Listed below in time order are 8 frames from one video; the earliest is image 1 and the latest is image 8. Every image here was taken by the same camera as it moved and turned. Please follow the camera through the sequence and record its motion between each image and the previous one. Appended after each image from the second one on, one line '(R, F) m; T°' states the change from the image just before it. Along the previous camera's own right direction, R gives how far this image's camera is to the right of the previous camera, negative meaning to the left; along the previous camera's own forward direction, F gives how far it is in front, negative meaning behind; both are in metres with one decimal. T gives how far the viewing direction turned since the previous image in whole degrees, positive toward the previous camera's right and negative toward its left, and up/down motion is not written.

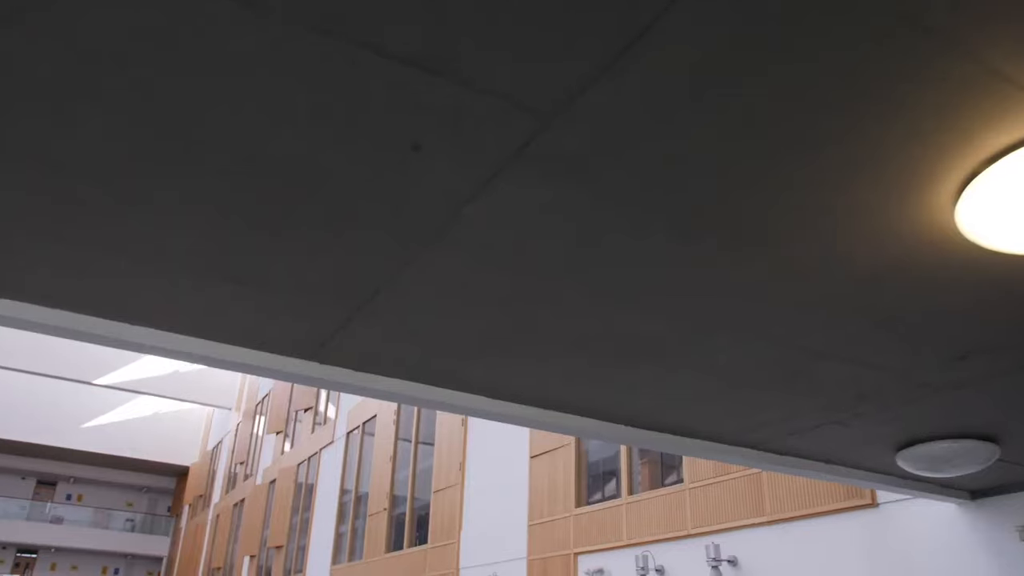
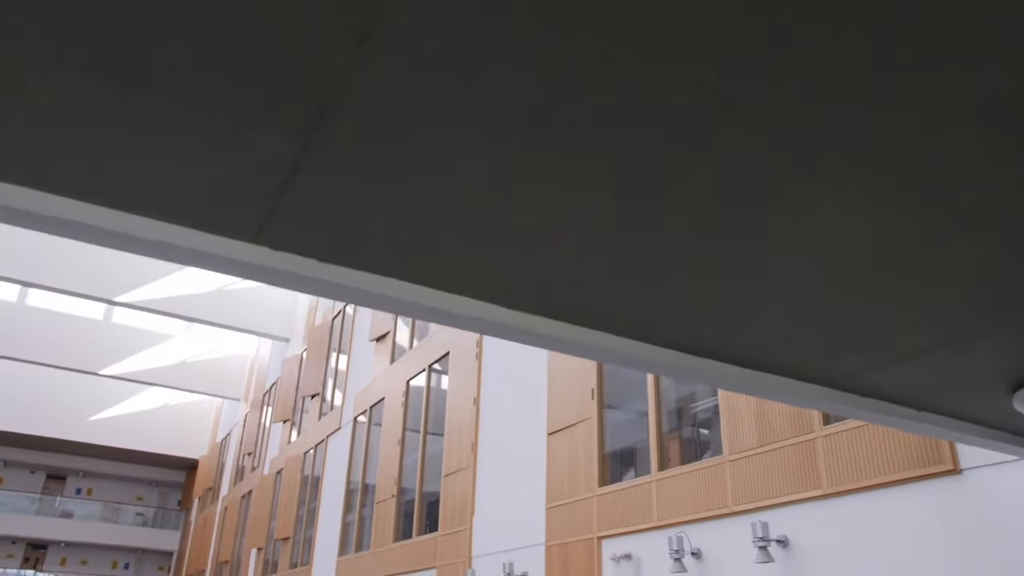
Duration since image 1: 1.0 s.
(0.0, +0.8) m; -1°
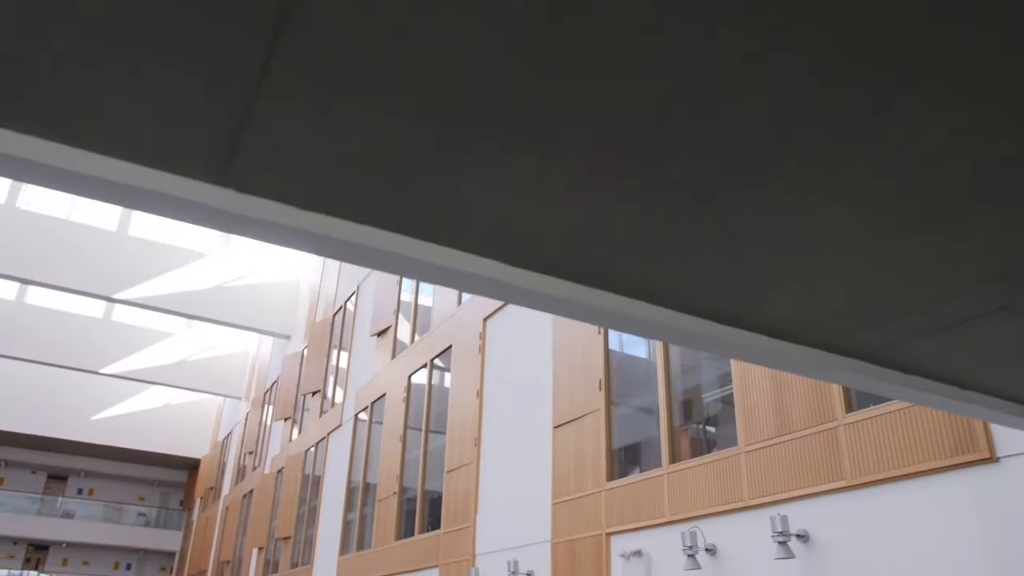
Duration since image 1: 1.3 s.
(0.0, +0.3) m; 0°
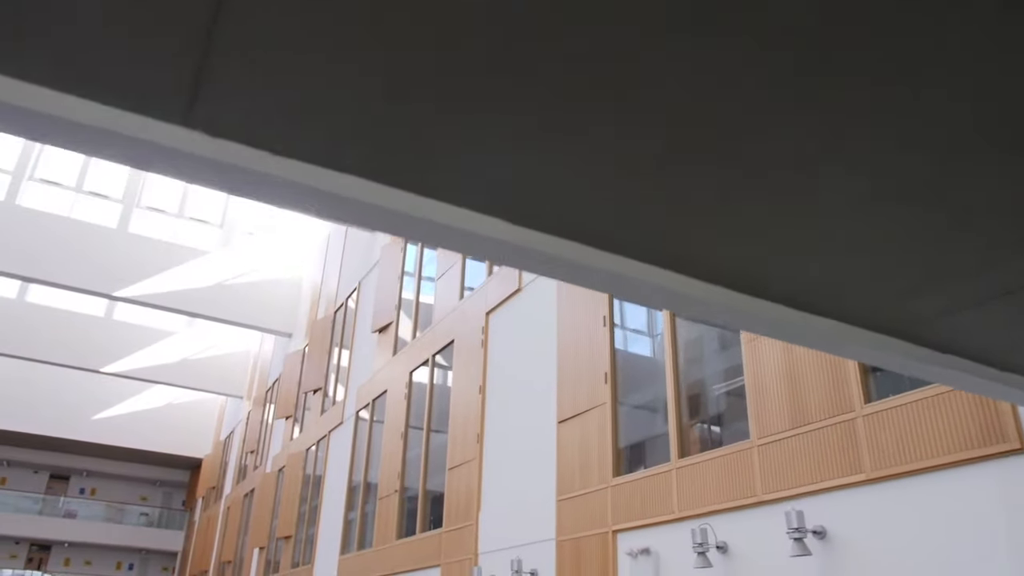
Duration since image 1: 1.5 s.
(0.0, +0.2) m; 0°
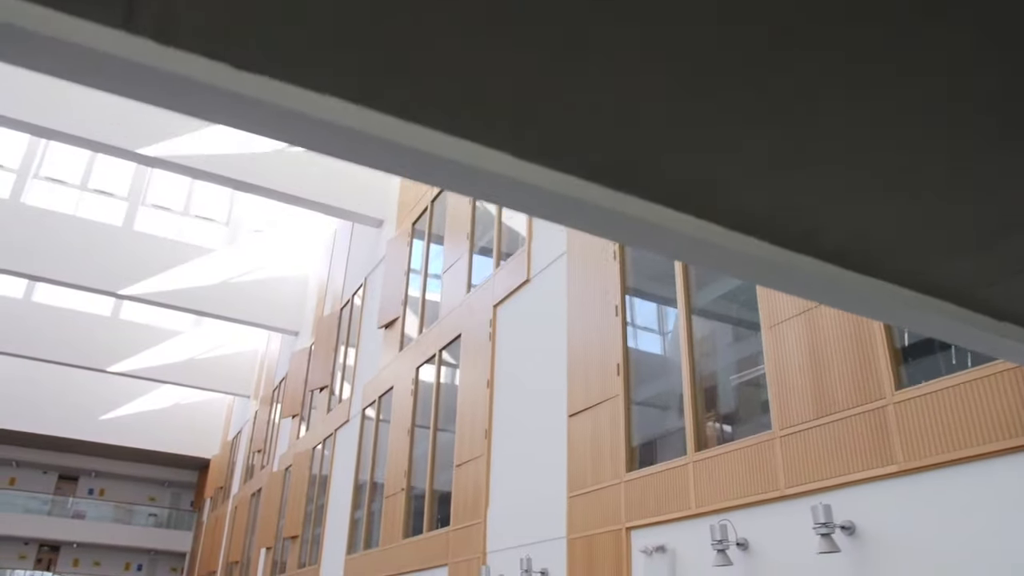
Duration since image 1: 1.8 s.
(0.0, +0.3) m; -1°
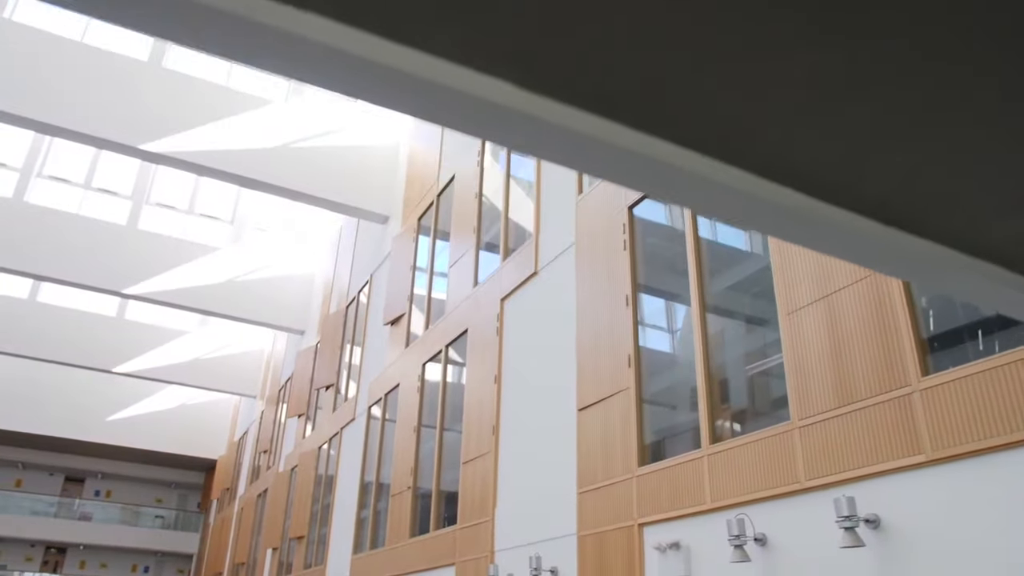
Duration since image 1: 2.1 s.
(0.0, +0.2) m; 0°
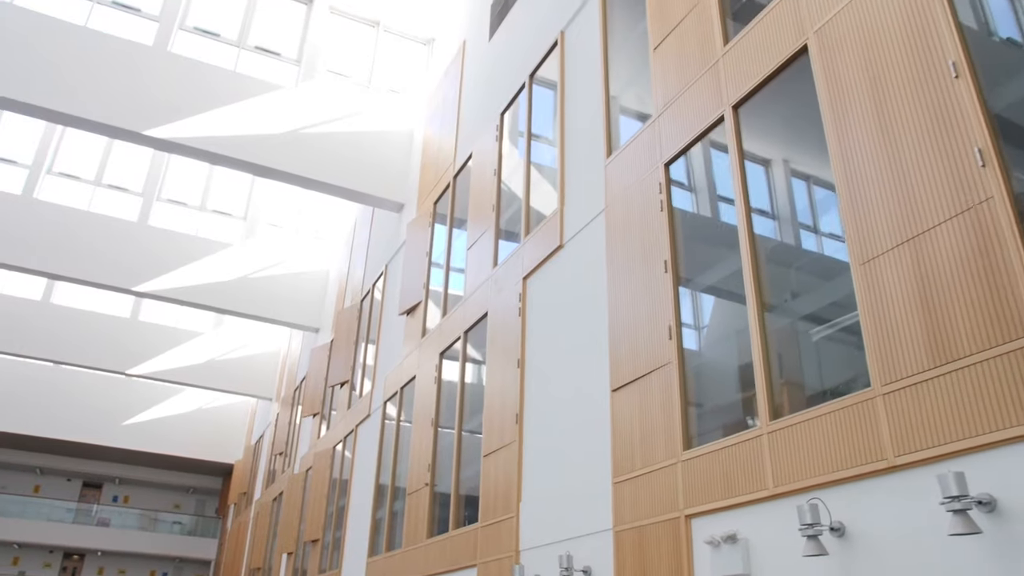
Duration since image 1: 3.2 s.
(0.0, +0.8) m; -1°
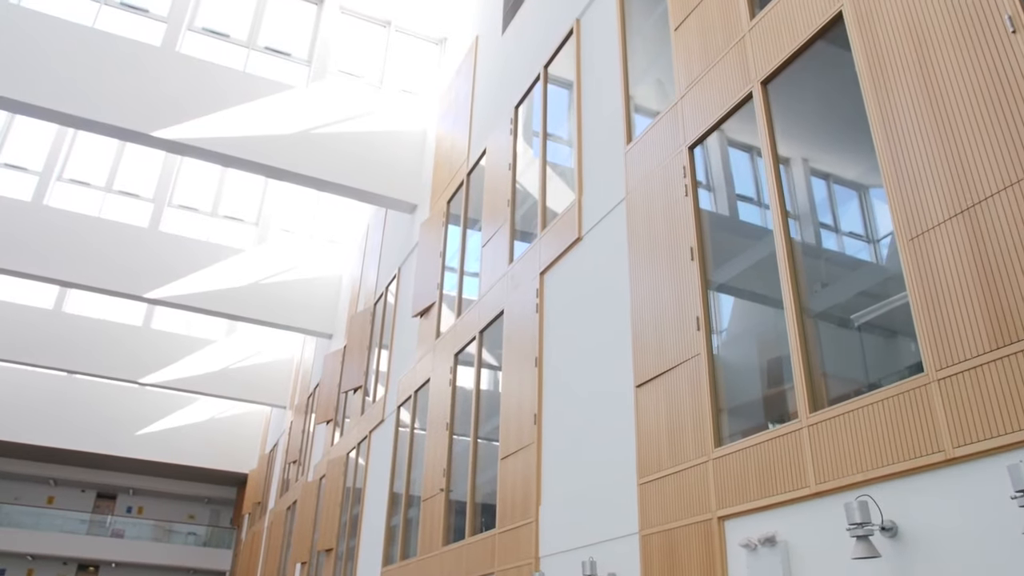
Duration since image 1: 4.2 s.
(0.0, +0.4) m; -1°
